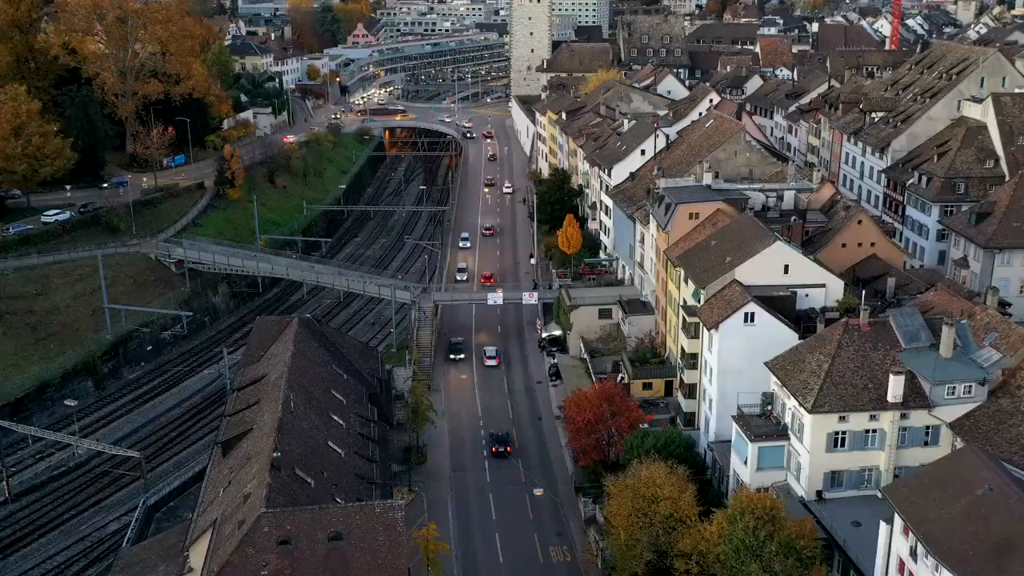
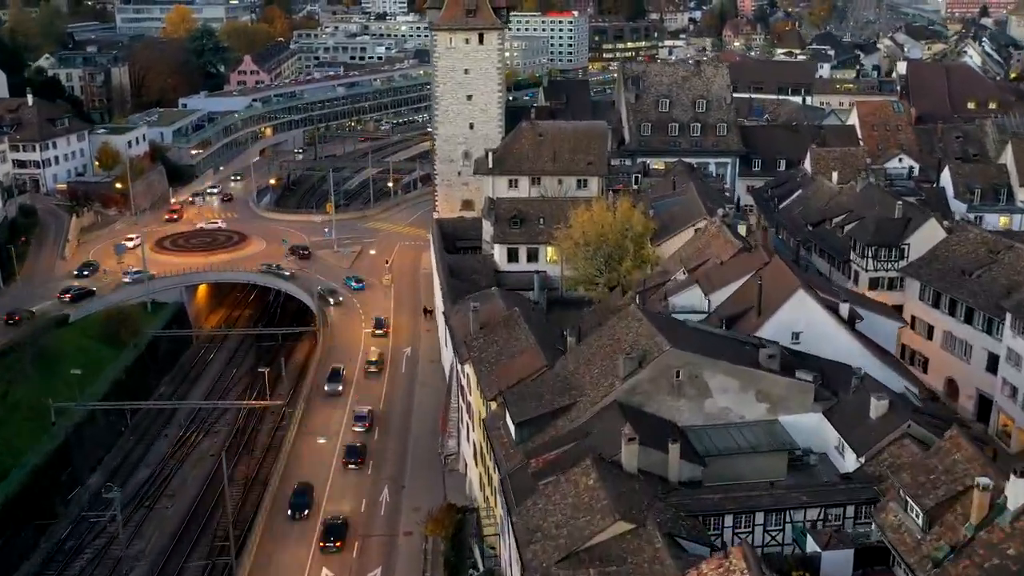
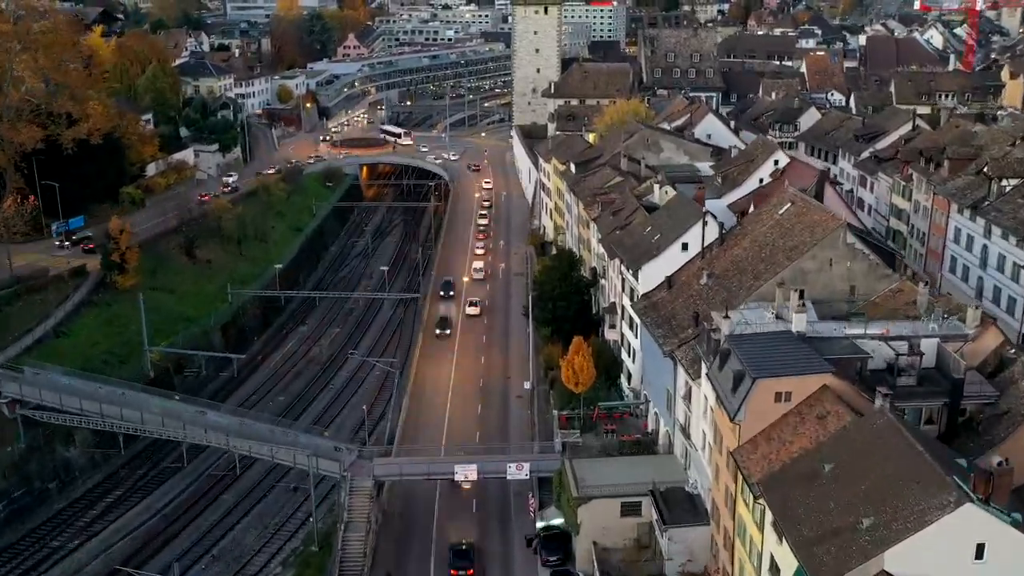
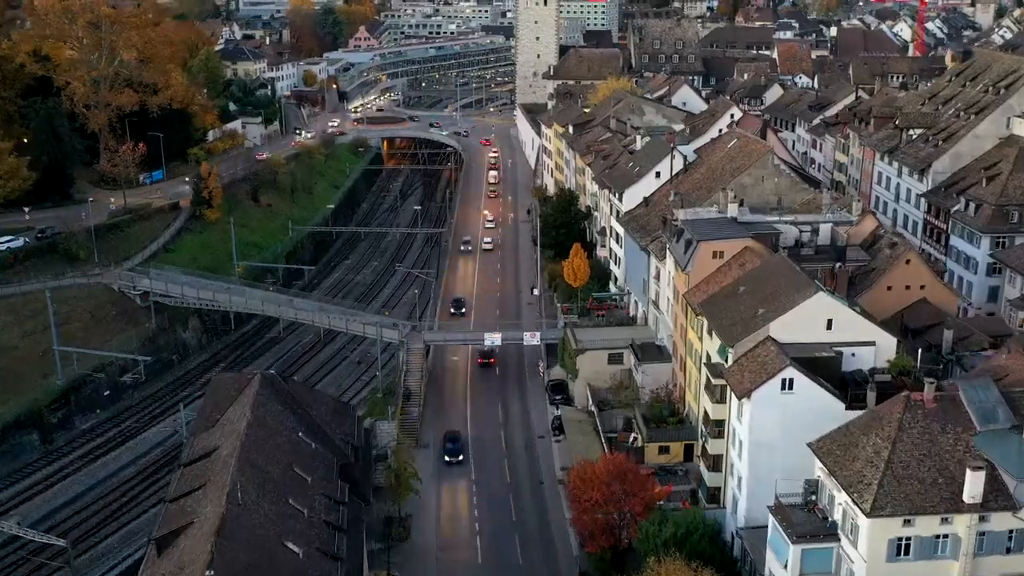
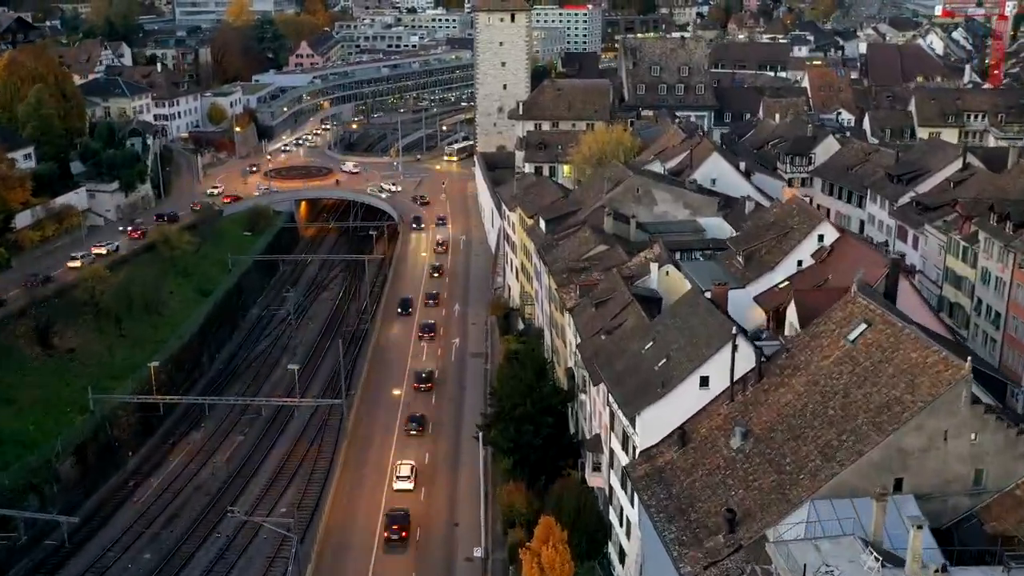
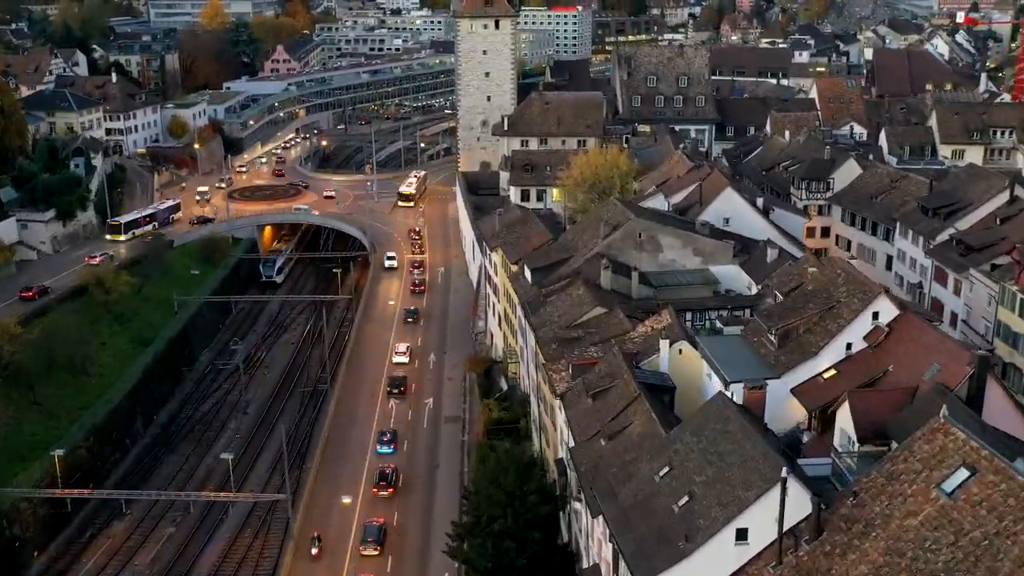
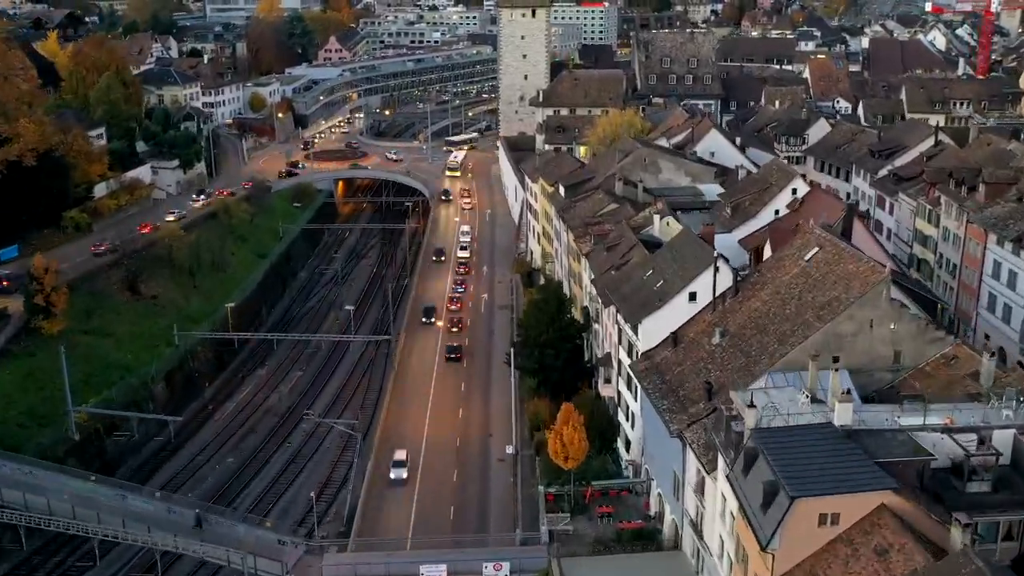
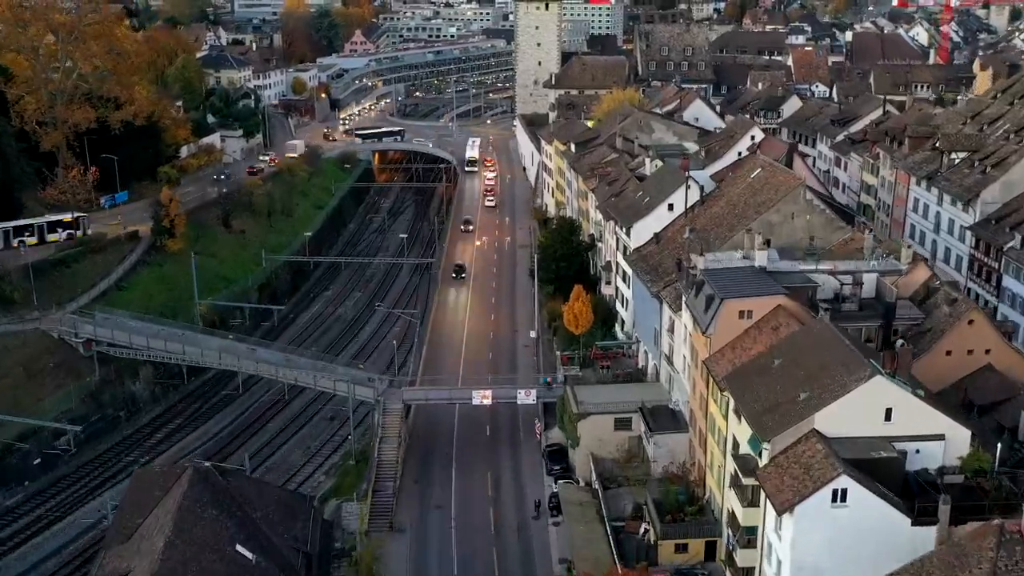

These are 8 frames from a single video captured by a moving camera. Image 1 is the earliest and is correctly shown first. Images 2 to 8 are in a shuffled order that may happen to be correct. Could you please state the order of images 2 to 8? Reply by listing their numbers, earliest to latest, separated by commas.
4, 8, 3, 7, 5, 6, 2
